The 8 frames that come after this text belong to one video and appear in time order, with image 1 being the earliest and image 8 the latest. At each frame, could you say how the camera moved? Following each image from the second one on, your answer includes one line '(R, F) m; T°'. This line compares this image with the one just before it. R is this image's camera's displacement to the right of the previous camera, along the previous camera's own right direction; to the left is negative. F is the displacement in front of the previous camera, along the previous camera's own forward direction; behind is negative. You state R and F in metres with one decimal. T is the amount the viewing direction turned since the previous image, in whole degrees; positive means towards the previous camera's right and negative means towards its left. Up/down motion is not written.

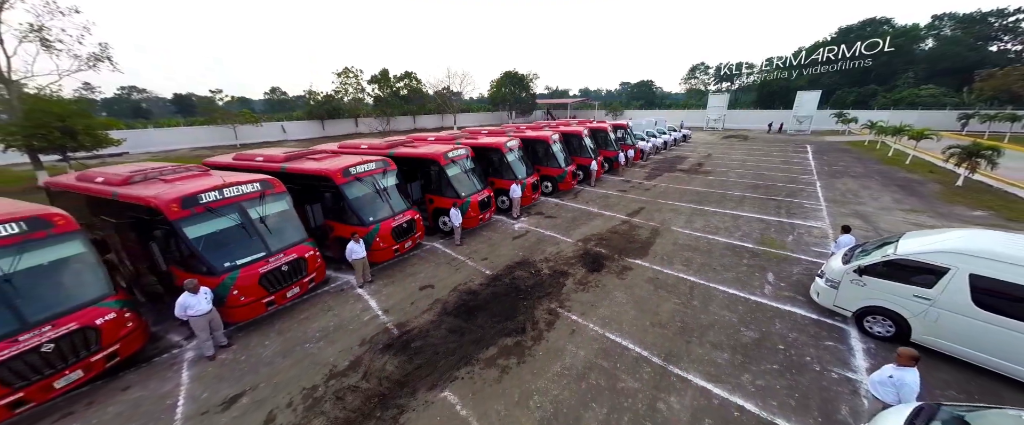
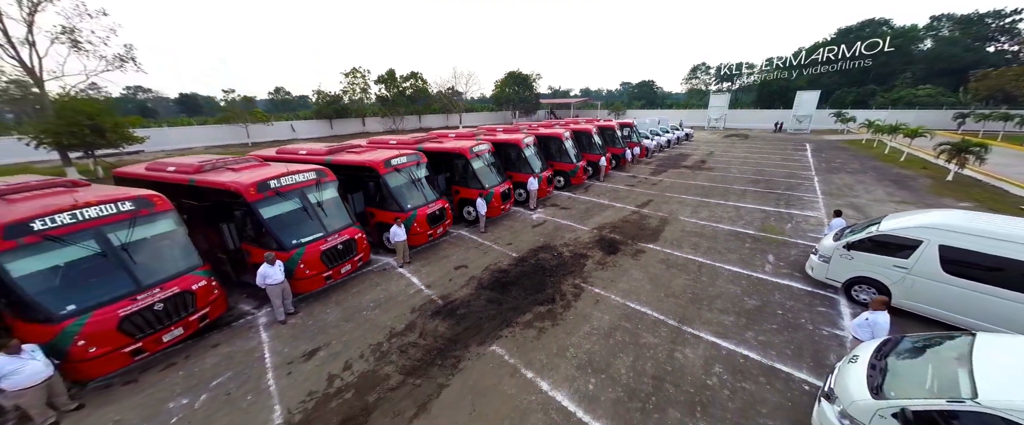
(-0.7, -0.8) m; 0°
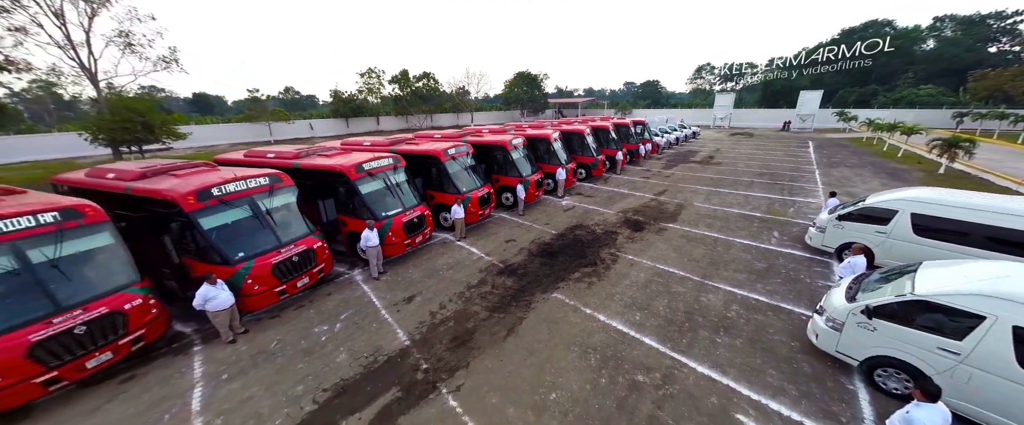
(-1.2, -1.4) m; 0°
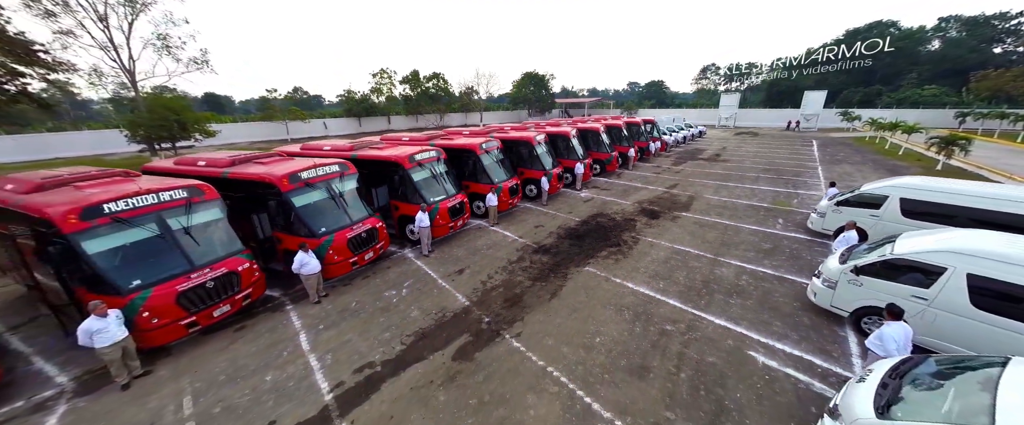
(-0.9, -1.0) m; 0°
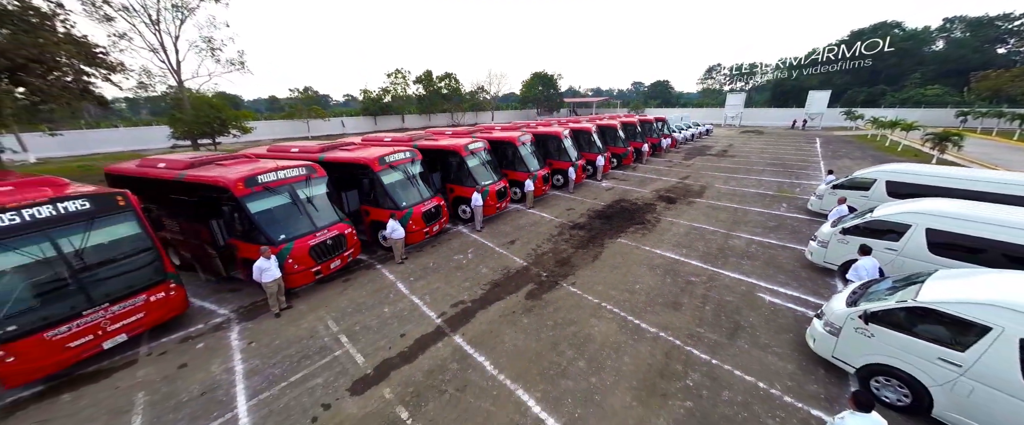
(-1.3, -1.4) m; 0°
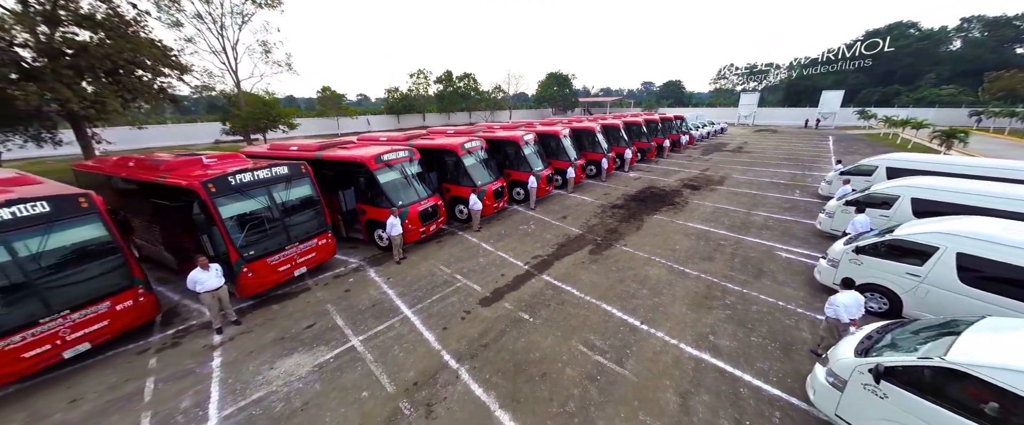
(-1.7, -1.8) m; -1°
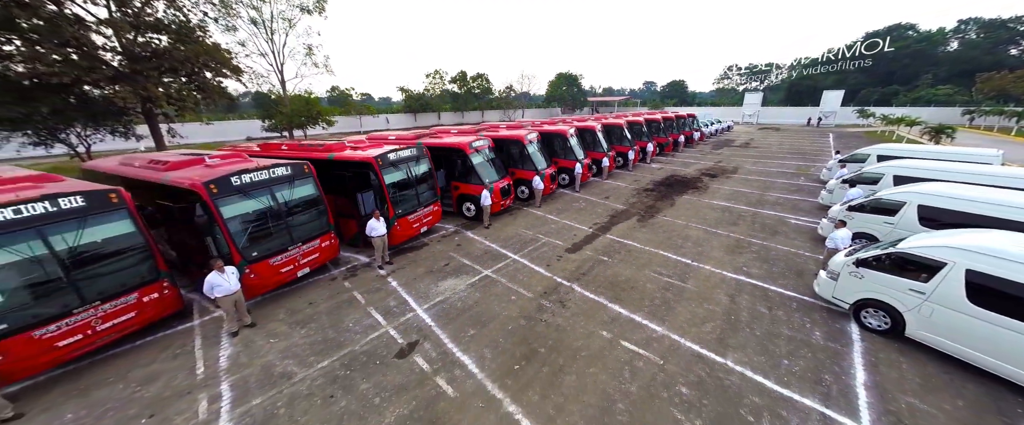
(-2.2, -2.1) m; 0°
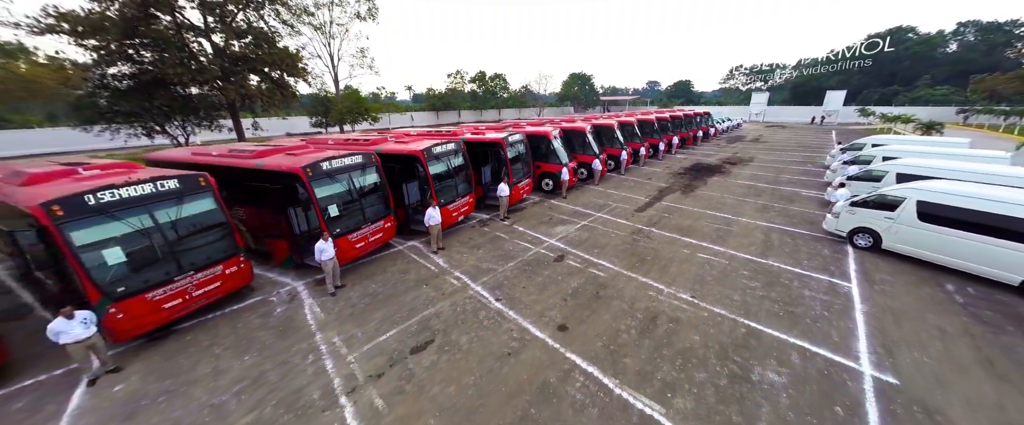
(-3.2, -2.9) m; 0°
